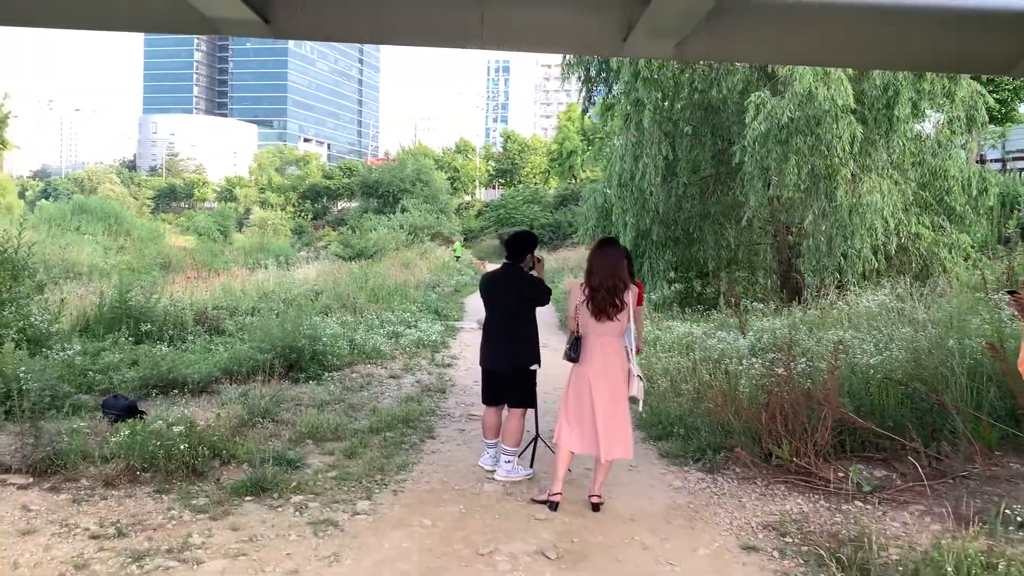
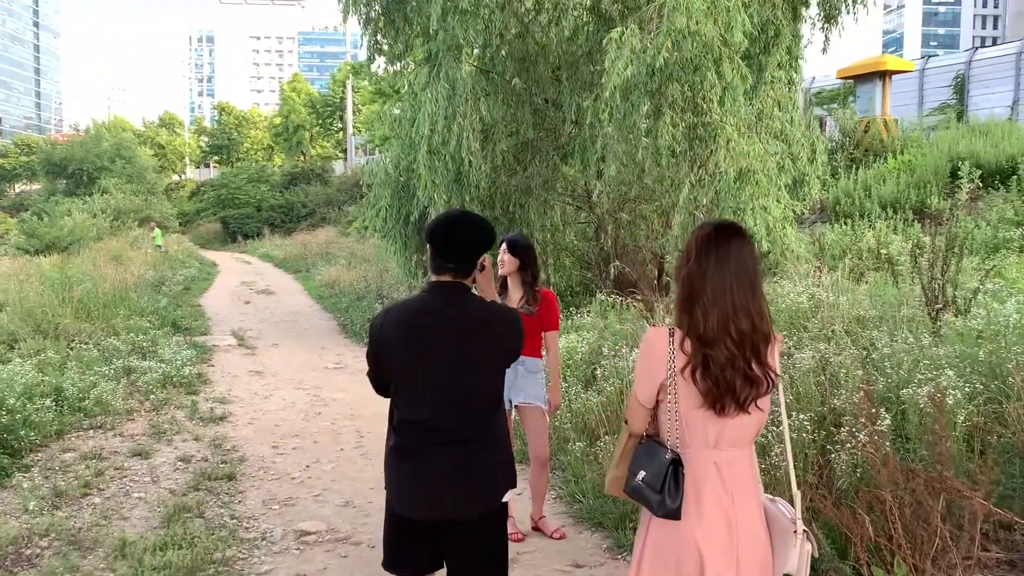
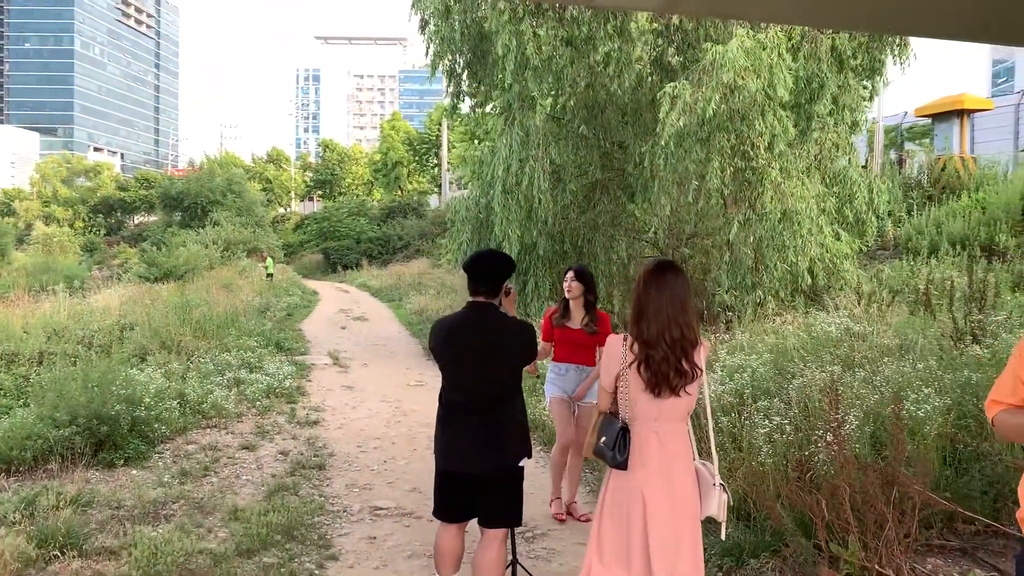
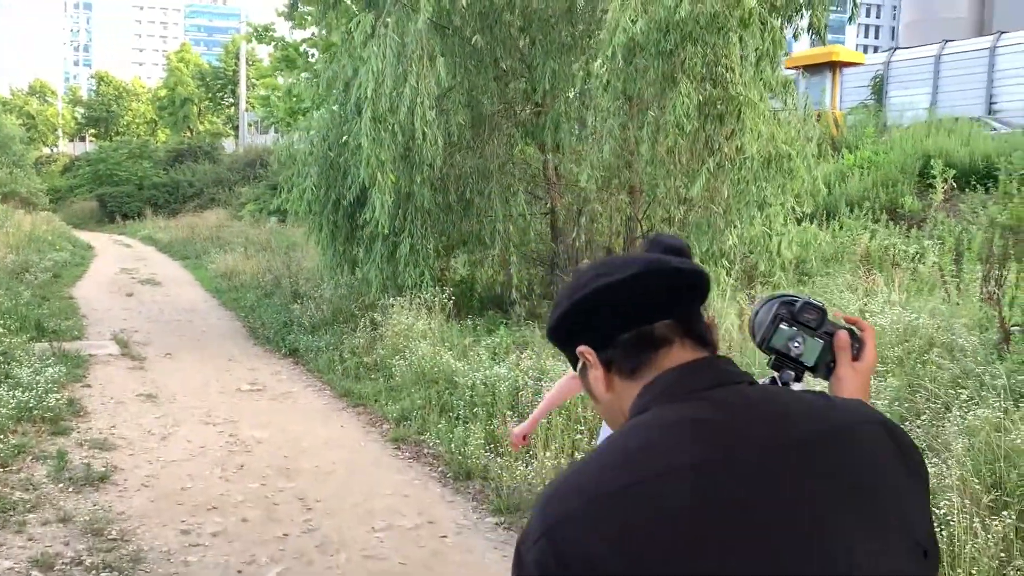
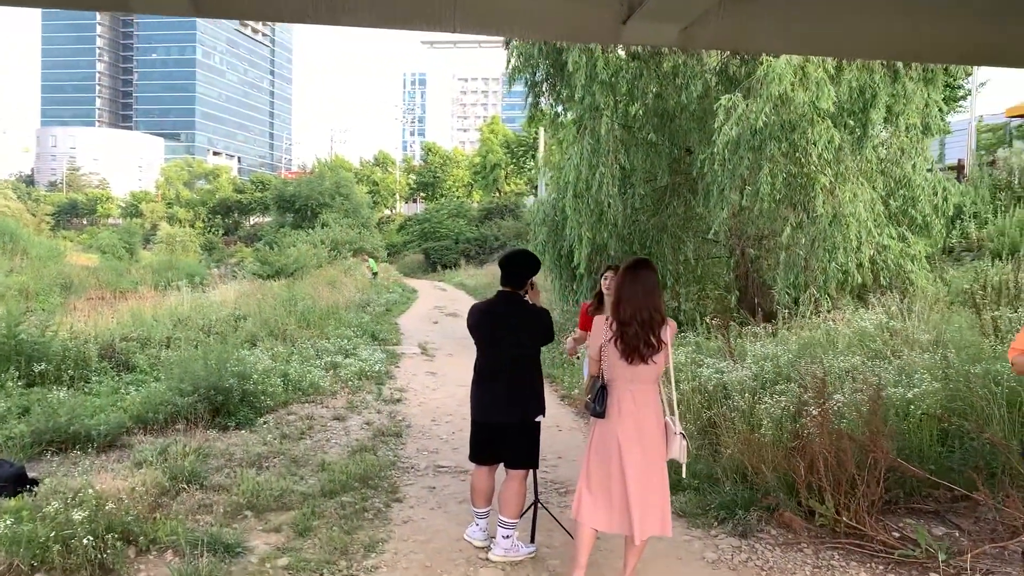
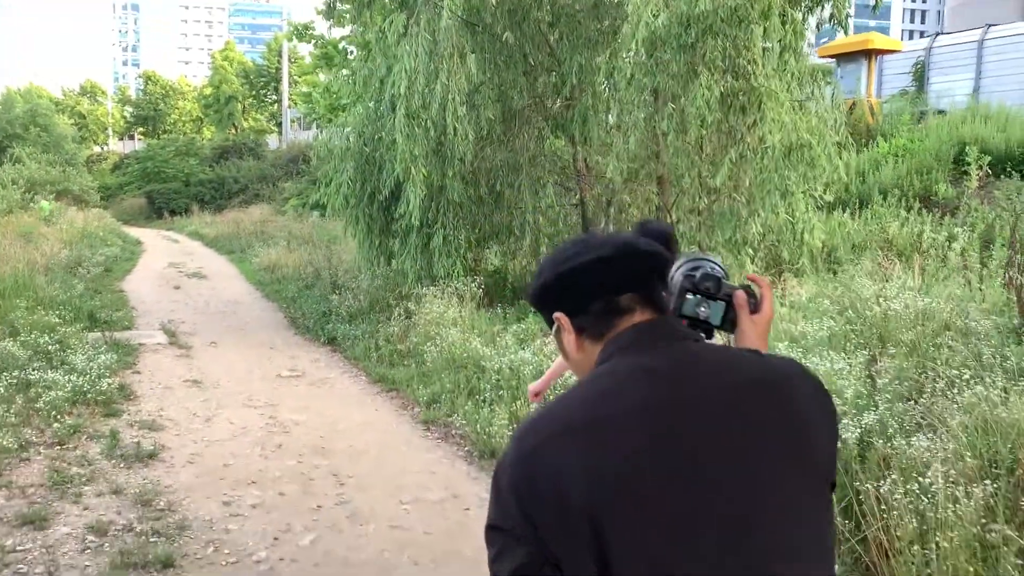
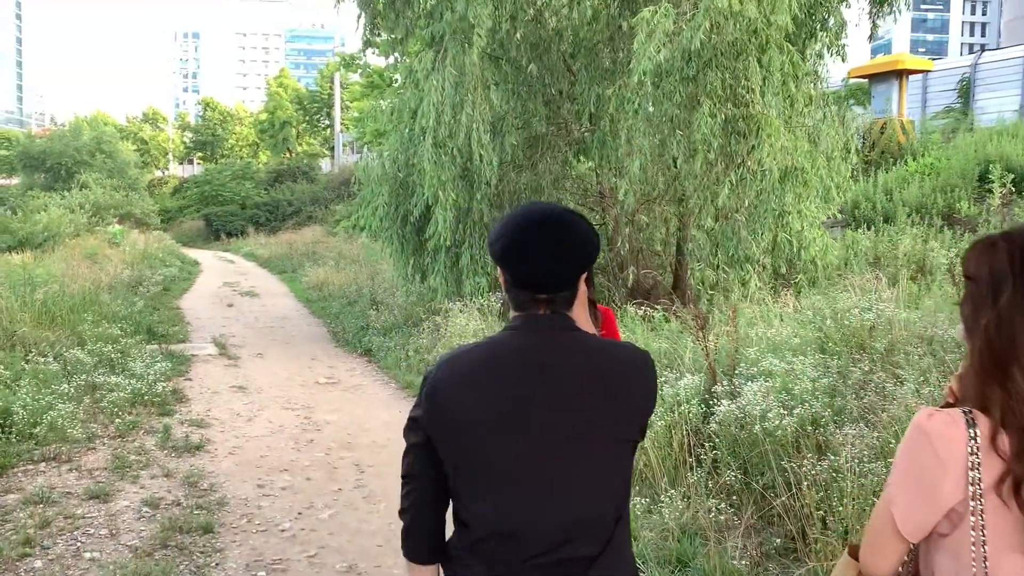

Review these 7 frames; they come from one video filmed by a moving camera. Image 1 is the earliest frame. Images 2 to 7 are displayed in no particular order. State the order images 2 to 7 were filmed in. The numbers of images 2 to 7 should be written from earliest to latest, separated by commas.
5, 3, 2, 7, 6, 4
